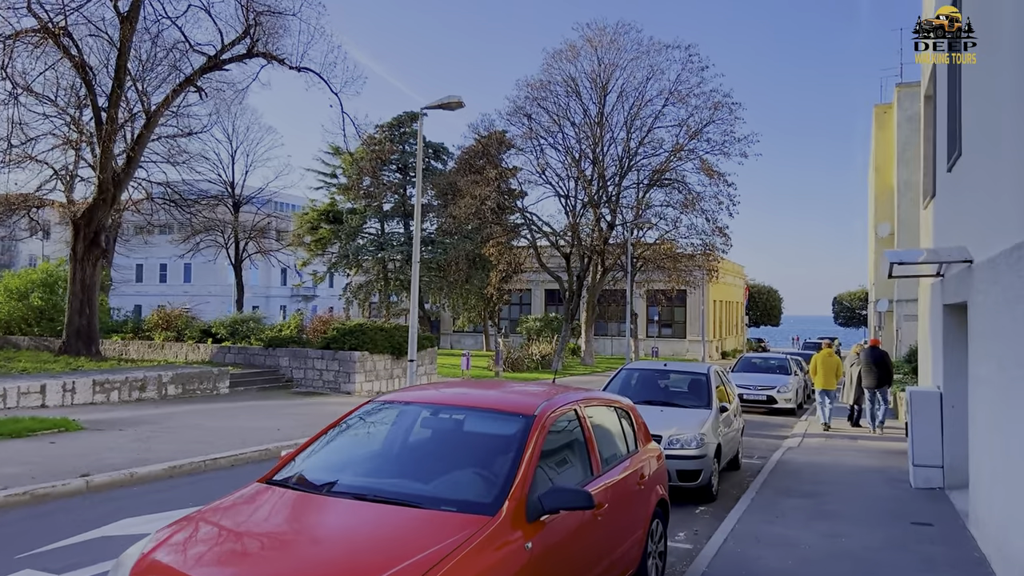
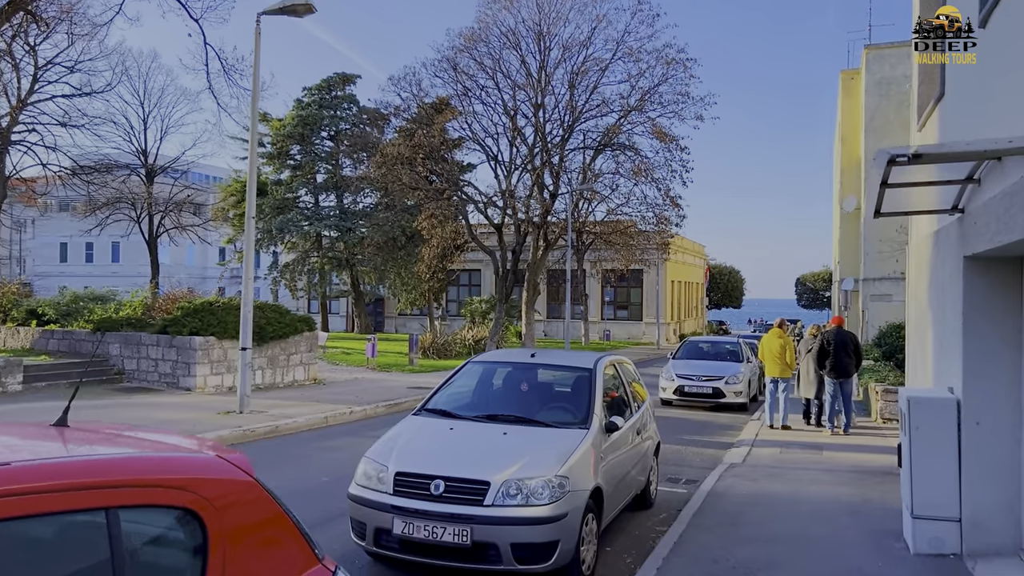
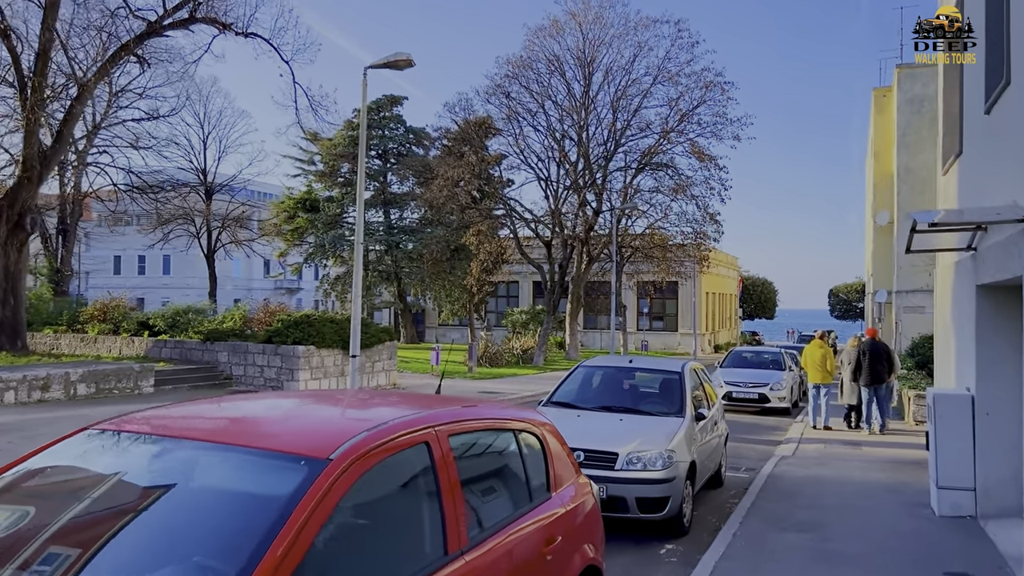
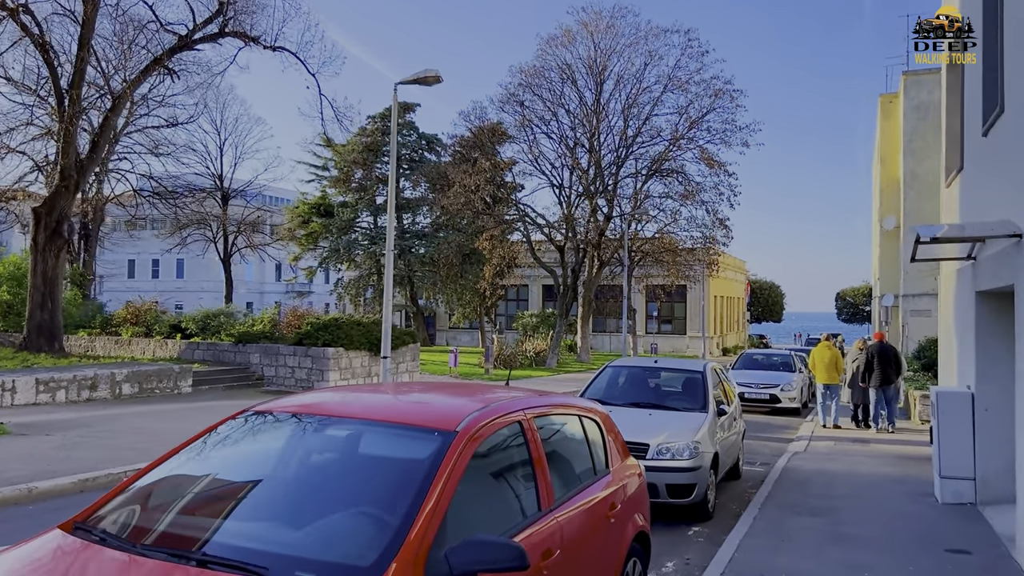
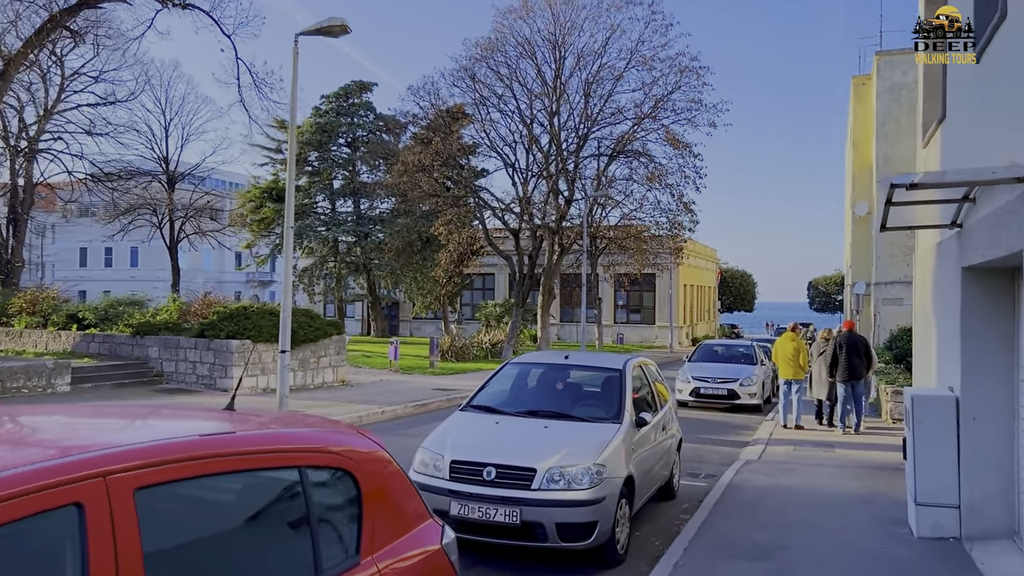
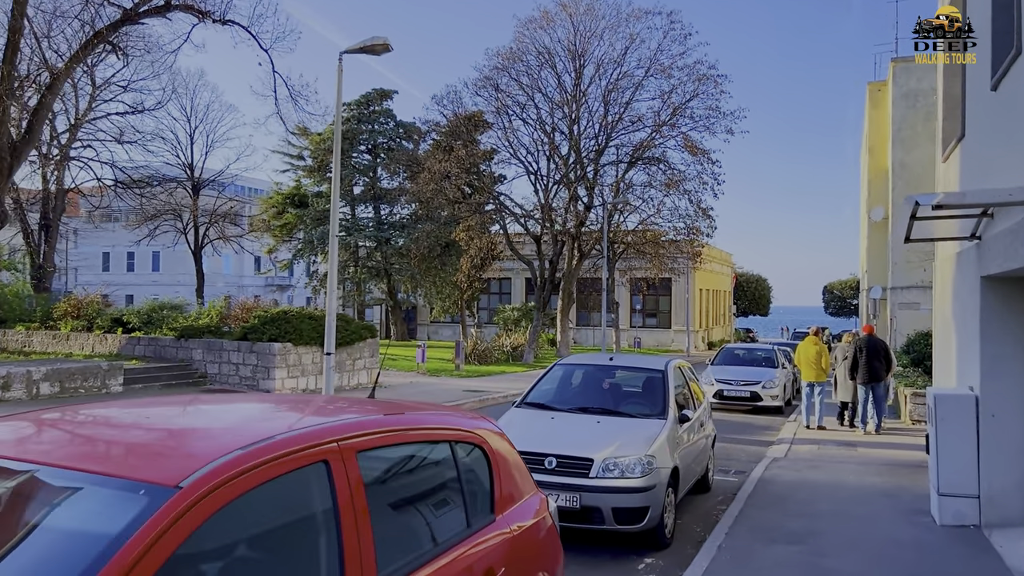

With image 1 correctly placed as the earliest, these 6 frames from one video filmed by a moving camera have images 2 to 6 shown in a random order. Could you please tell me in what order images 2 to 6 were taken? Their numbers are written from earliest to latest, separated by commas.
4, 3, 6, 5, 2
